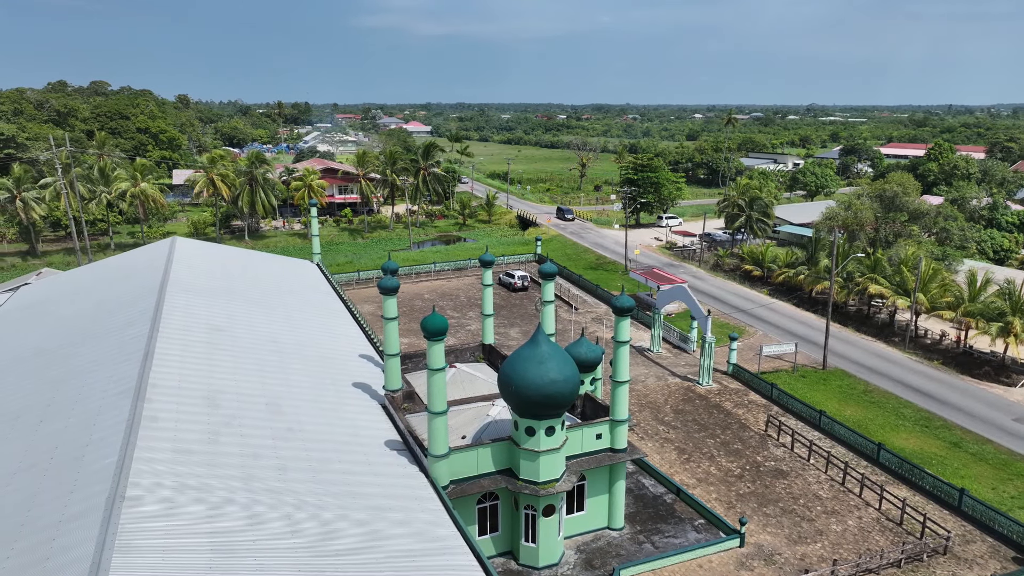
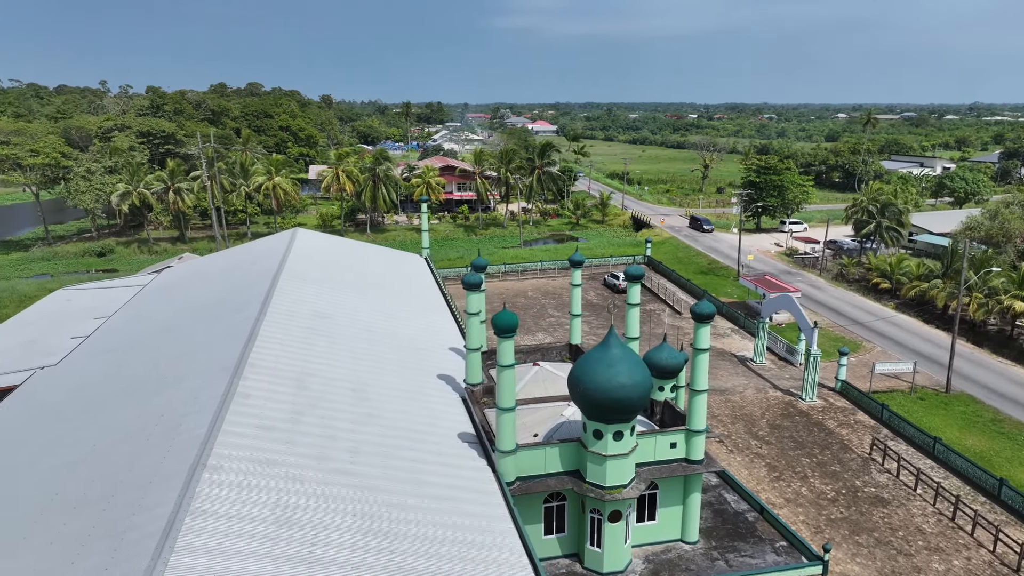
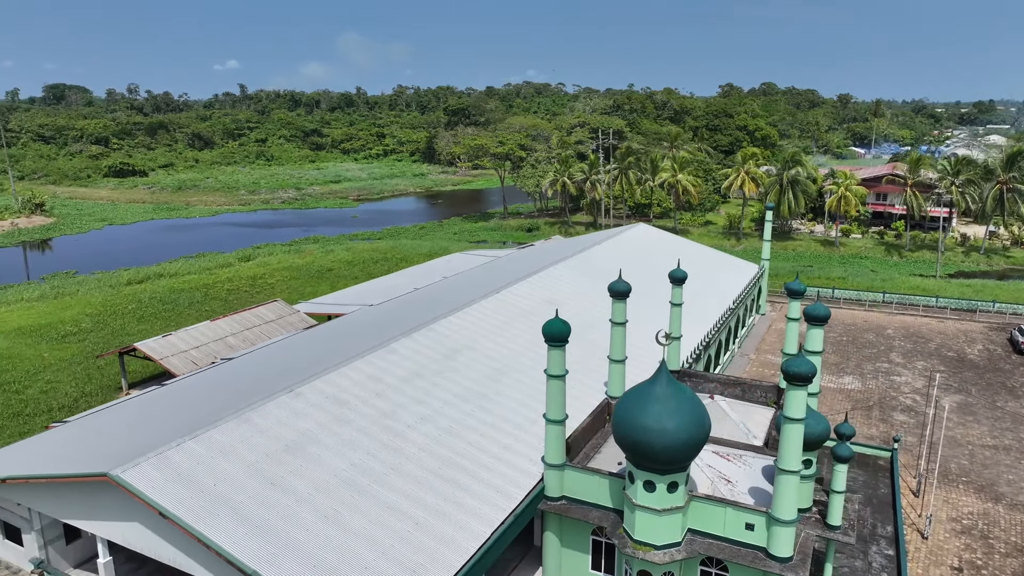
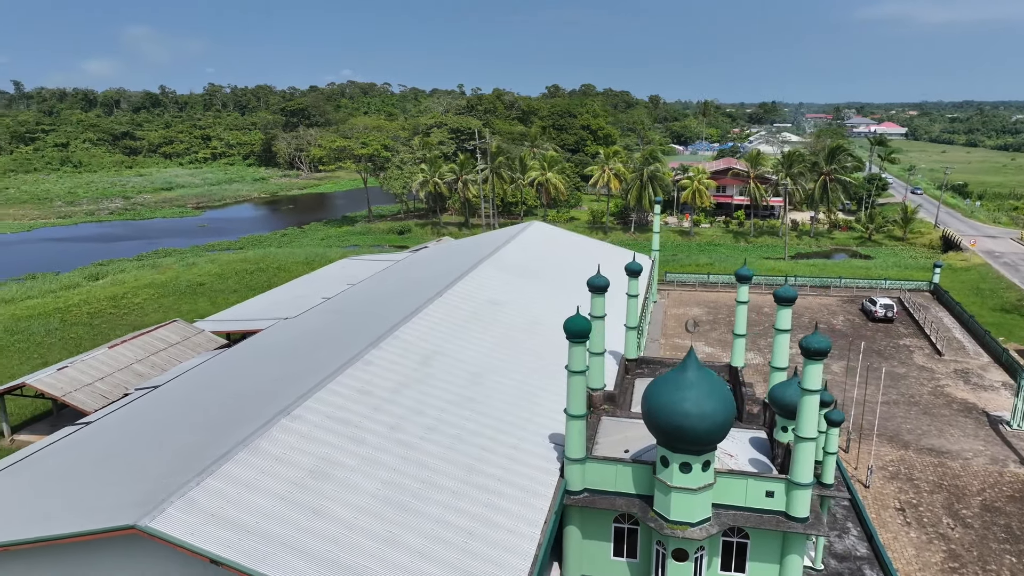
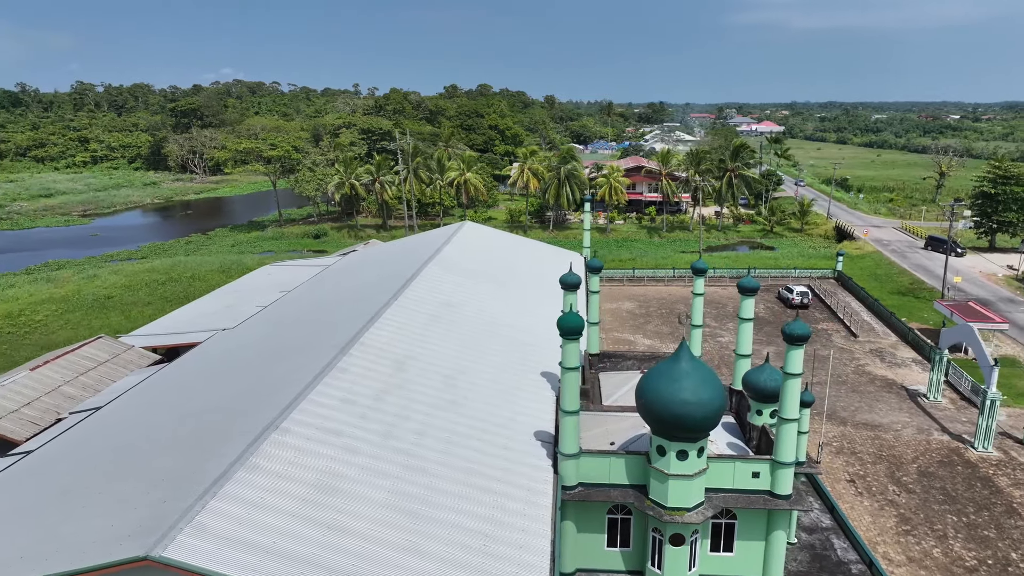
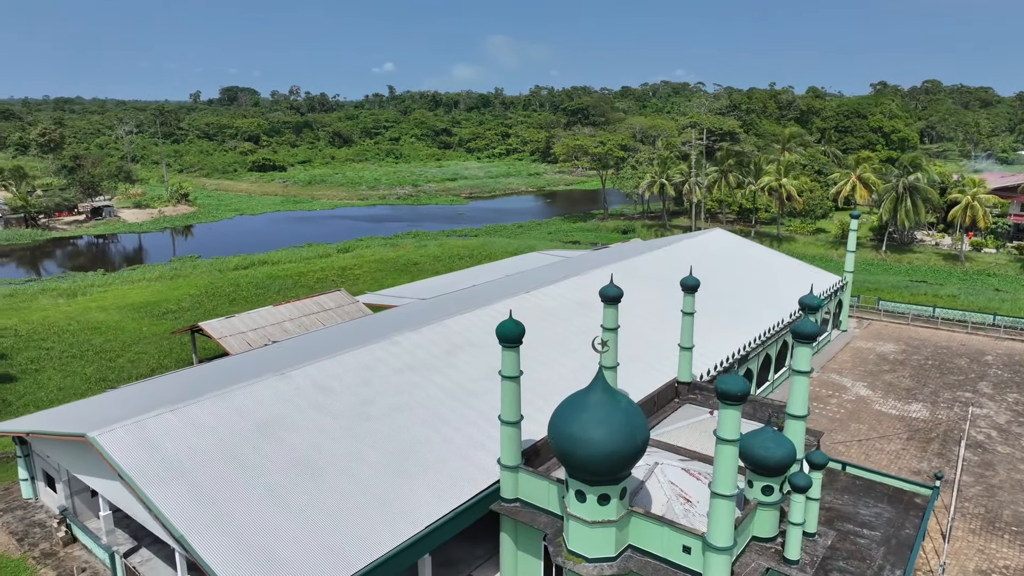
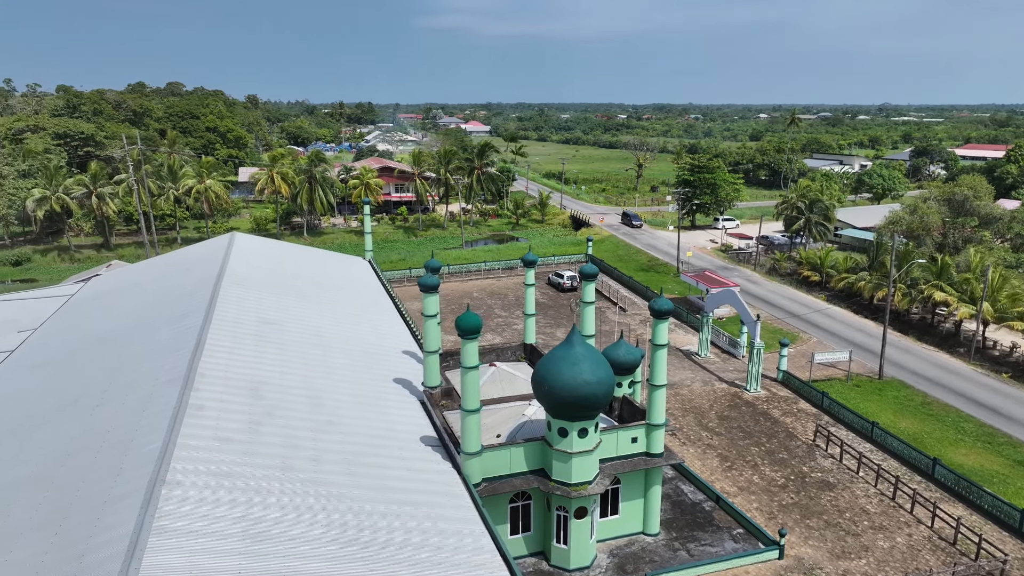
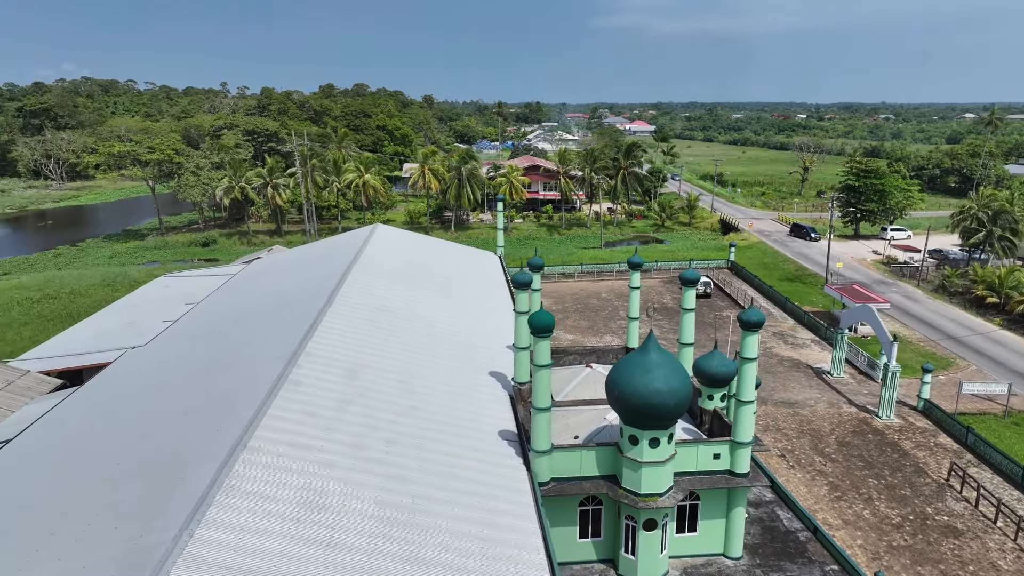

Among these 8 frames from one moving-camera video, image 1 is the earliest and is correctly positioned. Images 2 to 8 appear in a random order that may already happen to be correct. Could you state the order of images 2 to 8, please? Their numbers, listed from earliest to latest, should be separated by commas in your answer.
7, 2, 8, 5, 4, 3, 6
